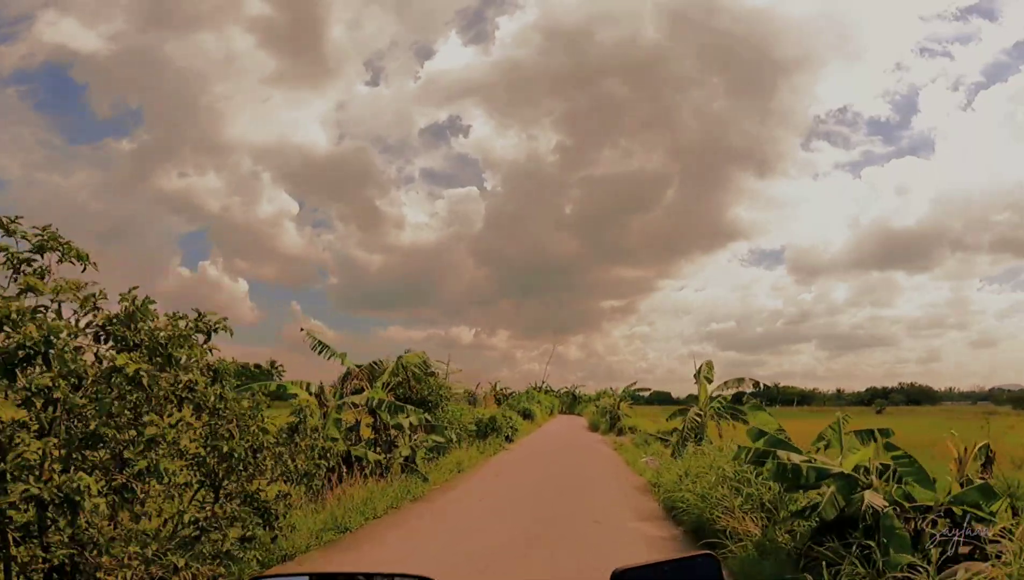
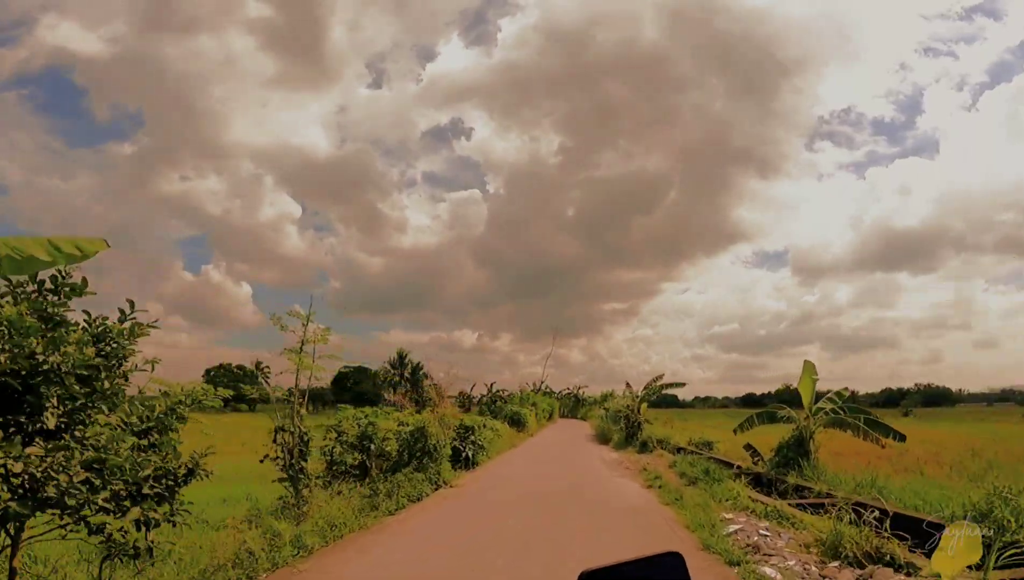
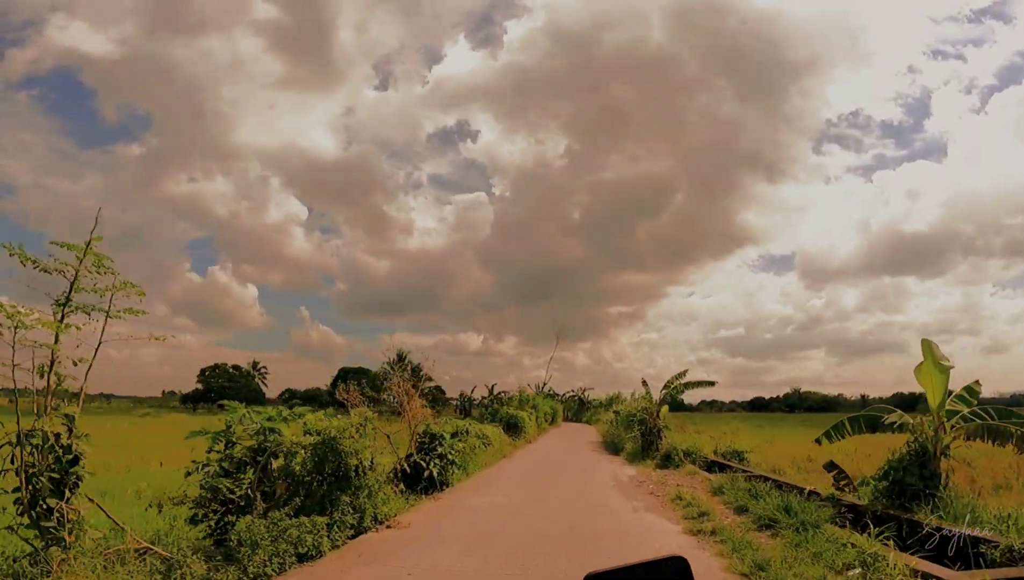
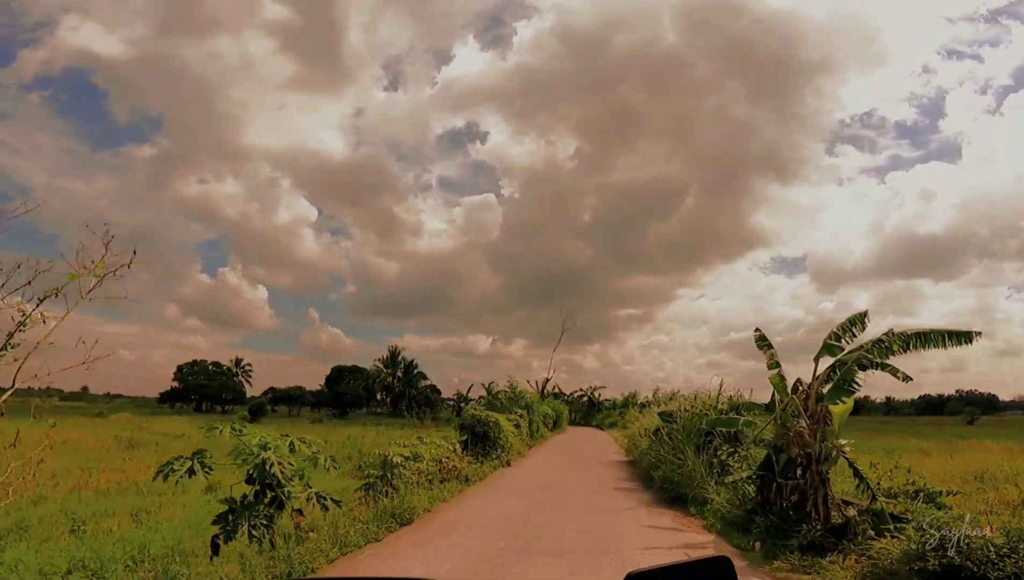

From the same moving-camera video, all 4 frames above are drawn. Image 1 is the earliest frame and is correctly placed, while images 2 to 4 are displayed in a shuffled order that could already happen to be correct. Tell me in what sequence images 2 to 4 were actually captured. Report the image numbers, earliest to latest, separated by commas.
2, 3, 4
